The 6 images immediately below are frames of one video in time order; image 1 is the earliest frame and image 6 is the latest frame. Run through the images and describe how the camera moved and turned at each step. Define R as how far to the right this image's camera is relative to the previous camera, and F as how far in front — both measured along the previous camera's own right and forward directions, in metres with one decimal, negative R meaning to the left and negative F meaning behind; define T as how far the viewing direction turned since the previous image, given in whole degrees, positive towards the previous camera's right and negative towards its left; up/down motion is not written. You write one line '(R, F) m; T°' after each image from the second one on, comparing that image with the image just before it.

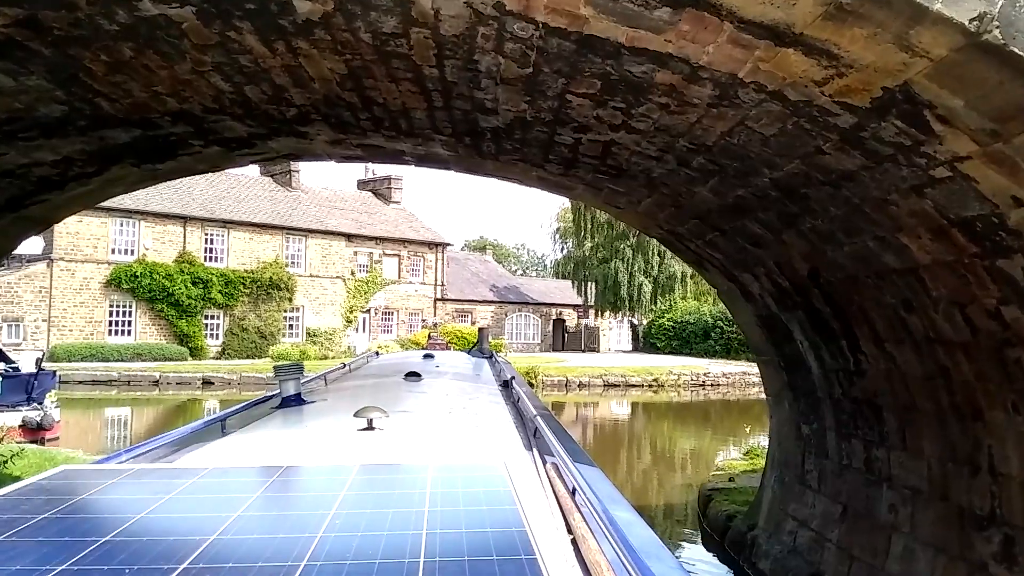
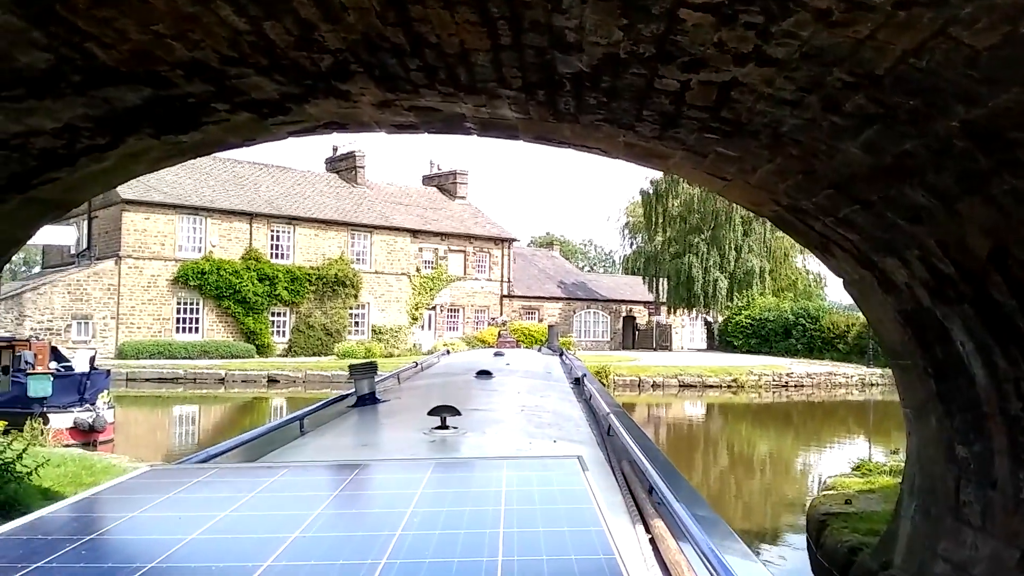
(-0.1, +0.7) m; -4°
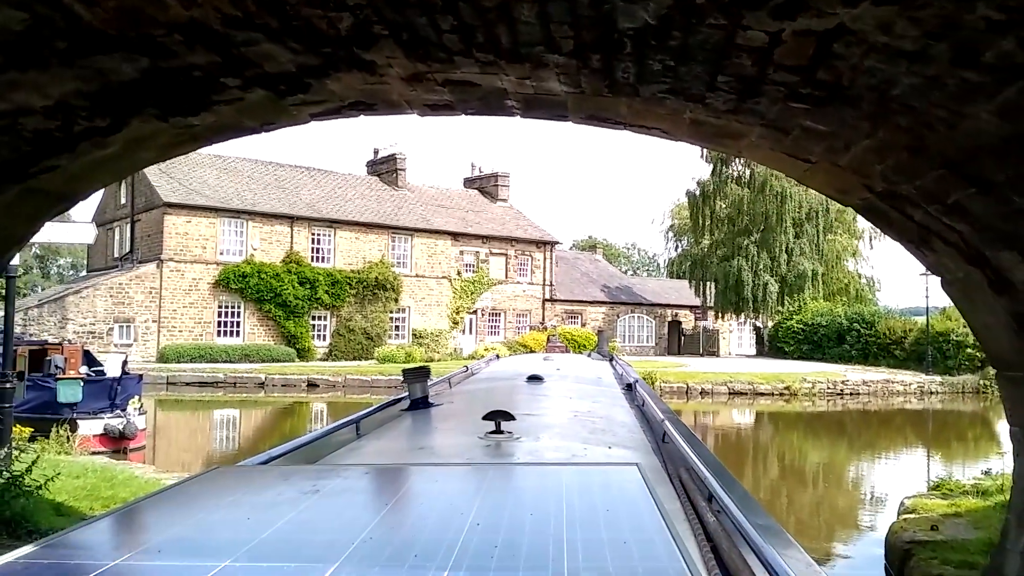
(0.0, +0.4) m; -3°
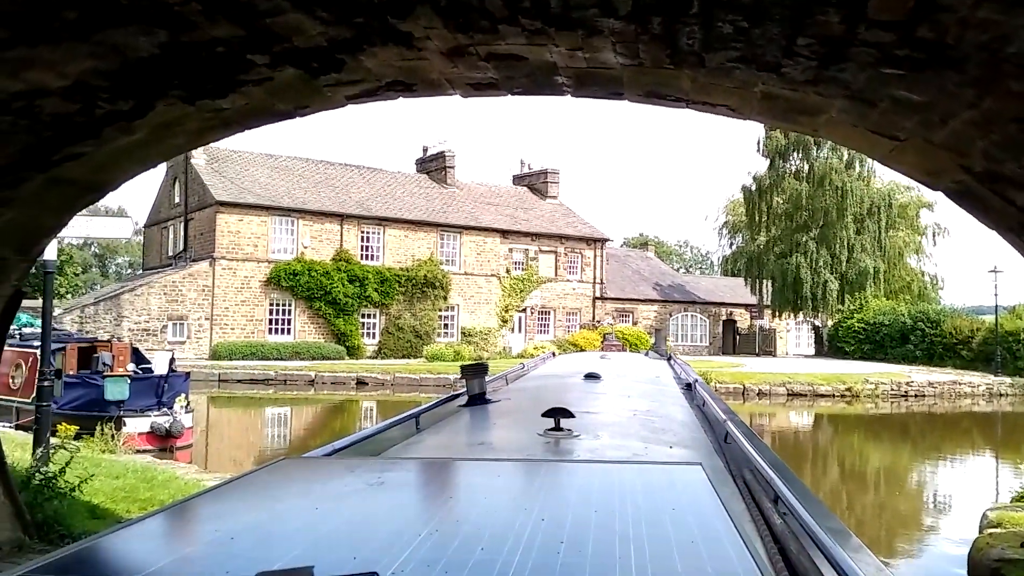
(0.0, +0.3) m; -3°
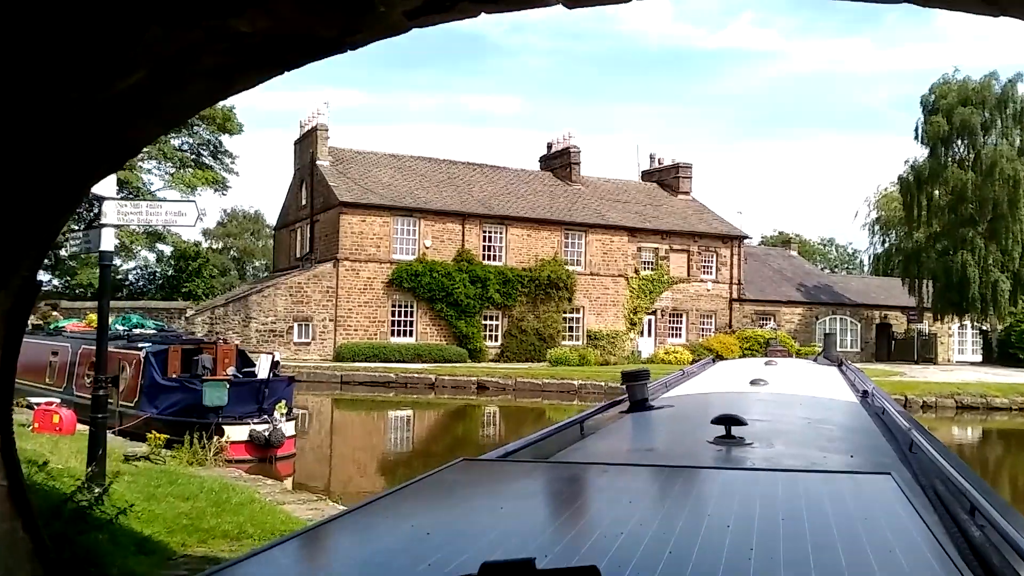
(0.0, +0.9) m; -8°
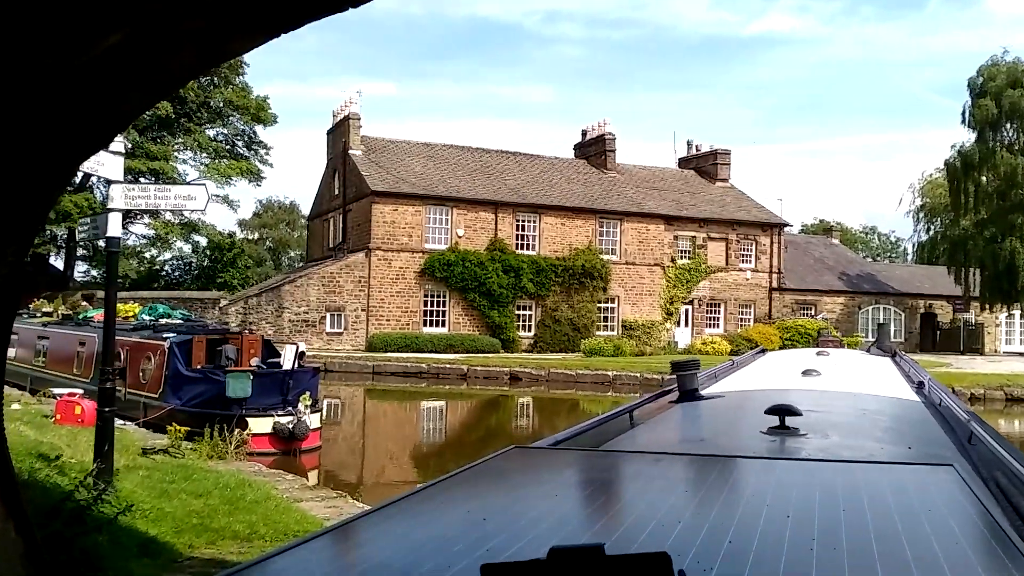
(0.0, +0.3) m; -2°
